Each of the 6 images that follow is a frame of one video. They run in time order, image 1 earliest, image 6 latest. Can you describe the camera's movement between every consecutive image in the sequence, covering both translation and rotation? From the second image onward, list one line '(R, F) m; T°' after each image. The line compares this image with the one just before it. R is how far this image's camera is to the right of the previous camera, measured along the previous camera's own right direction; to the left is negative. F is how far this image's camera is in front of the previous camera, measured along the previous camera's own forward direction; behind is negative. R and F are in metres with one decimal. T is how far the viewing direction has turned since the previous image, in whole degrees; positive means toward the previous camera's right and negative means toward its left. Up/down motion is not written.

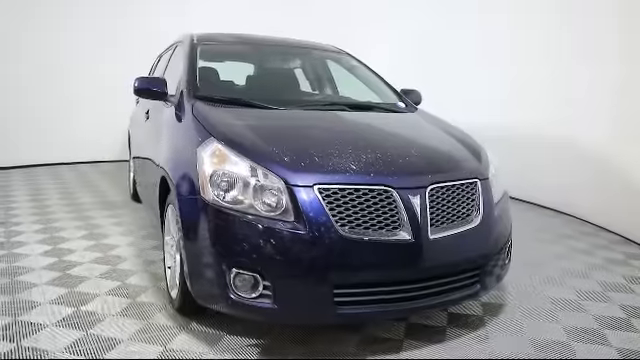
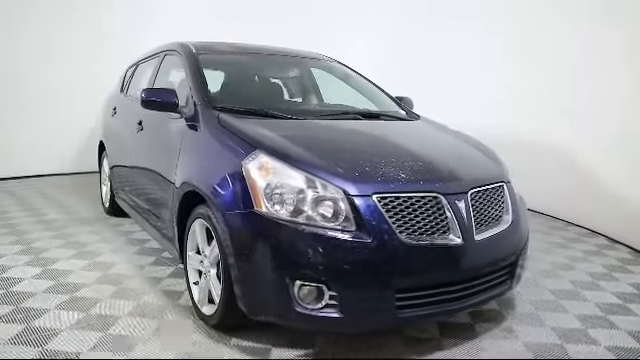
(-0.5, 0.0) m; +8°
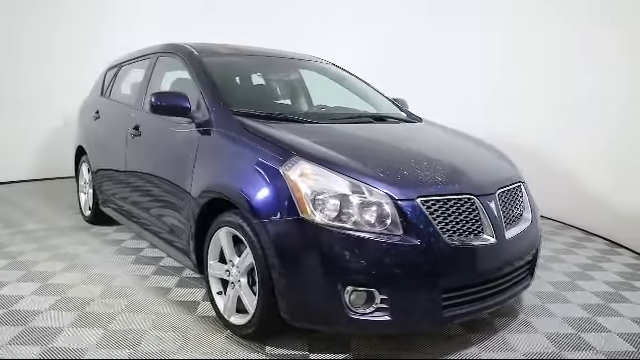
(-0.4, 0.0) m; +6°
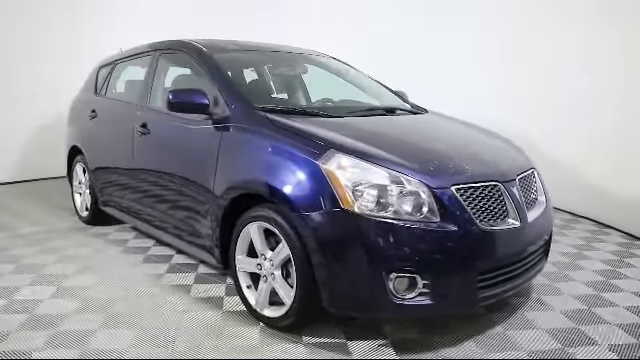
(-0.3, 0.0) m; +4°
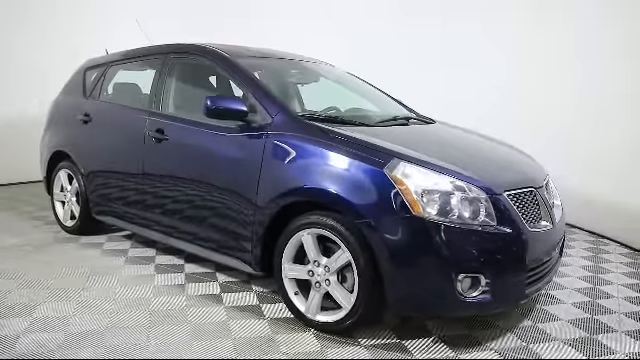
(-0.6, 0.0) m; +10°
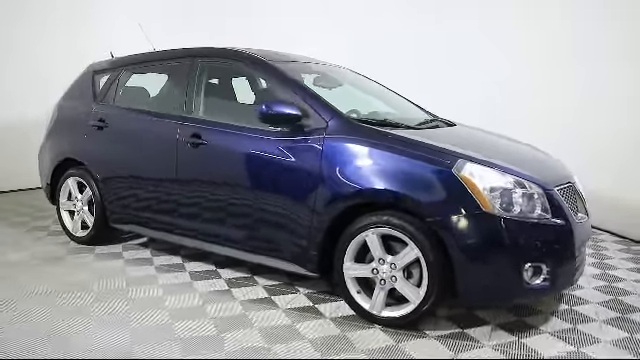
(-0.6, 0.0) m; +8°
